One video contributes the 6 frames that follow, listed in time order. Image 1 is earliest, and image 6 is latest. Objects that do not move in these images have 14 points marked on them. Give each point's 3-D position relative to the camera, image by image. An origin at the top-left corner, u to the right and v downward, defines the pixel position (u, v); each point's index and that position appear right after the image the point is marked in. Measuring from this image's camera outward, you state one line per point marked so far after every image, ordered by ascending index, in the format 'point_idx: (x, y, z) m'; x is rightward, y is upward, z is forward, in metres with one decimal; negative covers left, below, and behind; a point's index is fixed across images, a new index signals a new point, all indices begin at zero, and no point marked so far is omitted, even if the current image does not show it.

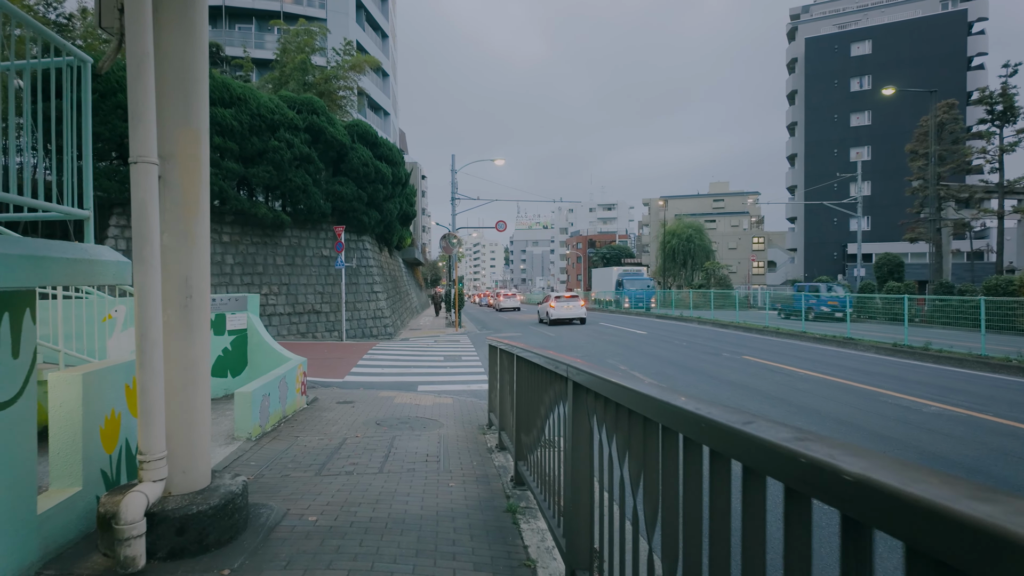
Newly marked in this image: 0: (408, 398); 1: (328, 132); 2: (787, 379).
0: (-1.6, -1.8, +9.4) m
1: (-5.9, +5.0, +18.9) m
2: (+5.2, -1.8, +11.2) m
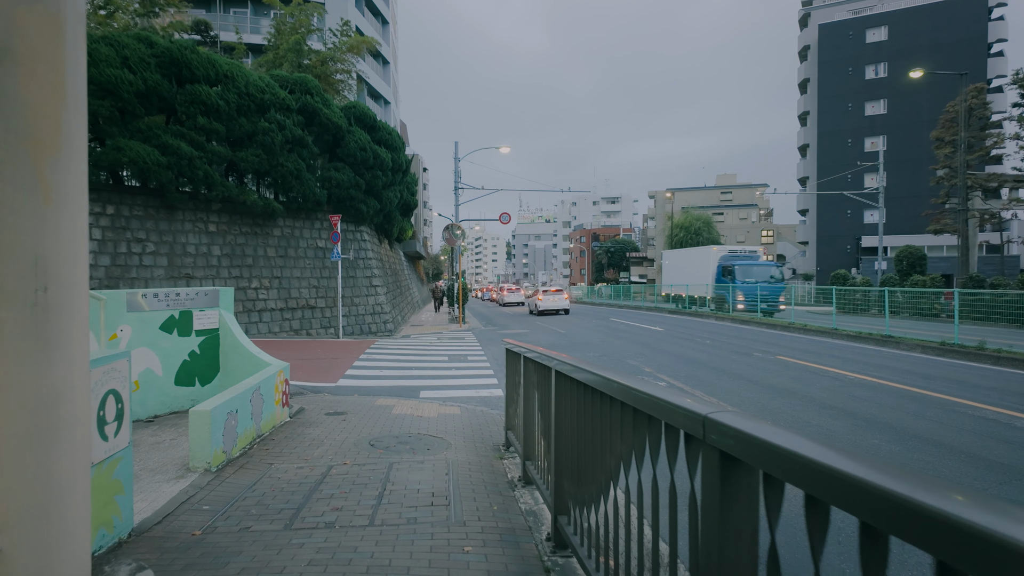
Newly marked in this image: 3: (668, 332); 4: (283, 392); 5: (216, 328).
0: (-1.4, -1.7, +8.1) m
1: (-5.7, +5.2, +17.6) m
2: (+5.5, -1.6, +10.0) m
3: (+4.8, -1.4, +18.2) m
4: (-2.6, -1.2, +6.8) m
5: (-3.5, -0.5, +7.0) m
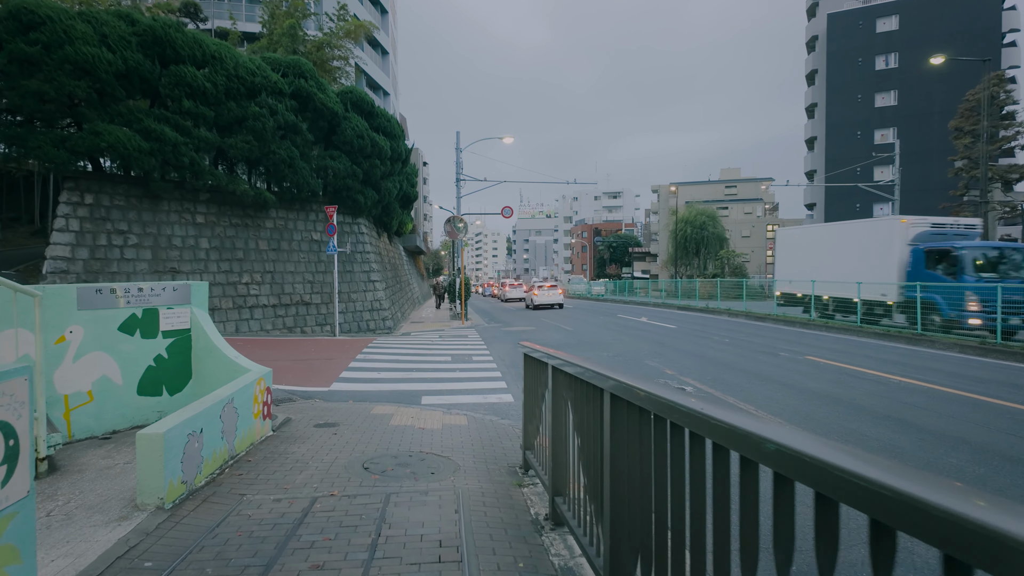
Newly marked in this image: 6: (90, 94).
0: (-1.3, -1.6, +7.2) m
1: (-5.5, +5.3, +16.6) m
2: (+5.6, -1.6, +9.1) m
3: (+5.0, -1.2, +17.3) m
4: (-2.5, -1.1, +5.9) m
5: (-3.4, -0.4, +6.1) m
6: (-8.9, +4.1, +12.4) m
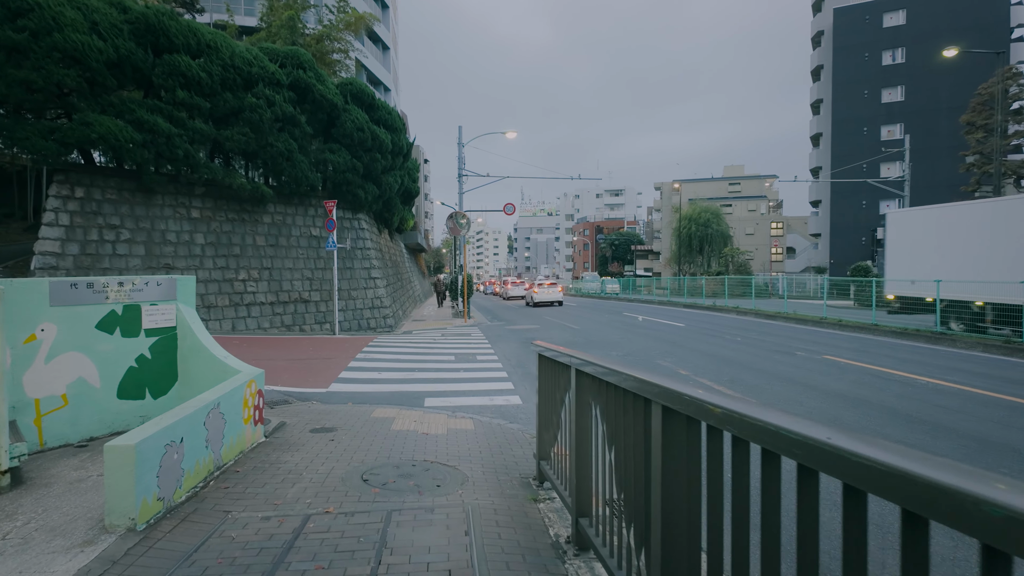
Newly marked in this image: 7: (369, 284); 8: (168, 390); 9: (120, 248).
0: (-1.1, -1.6, +6.8) m
1: (-5.4, +5.4, +16.2) m
2: (+5.8, -1.5, +8.6) m
3: (+5.1, -1.2, +16.8) m
4: (-2.4, -1.1, +5.4) m
5: (-3.2, -0.4, +5.6) m
6: (-8.8, +4.2, +12.0) m
7: (-4.5, +0.1, +18.5) m
8: (-3.3, -1.0, +5.6) m
9: (-8.7, +0.9, +13.1) m
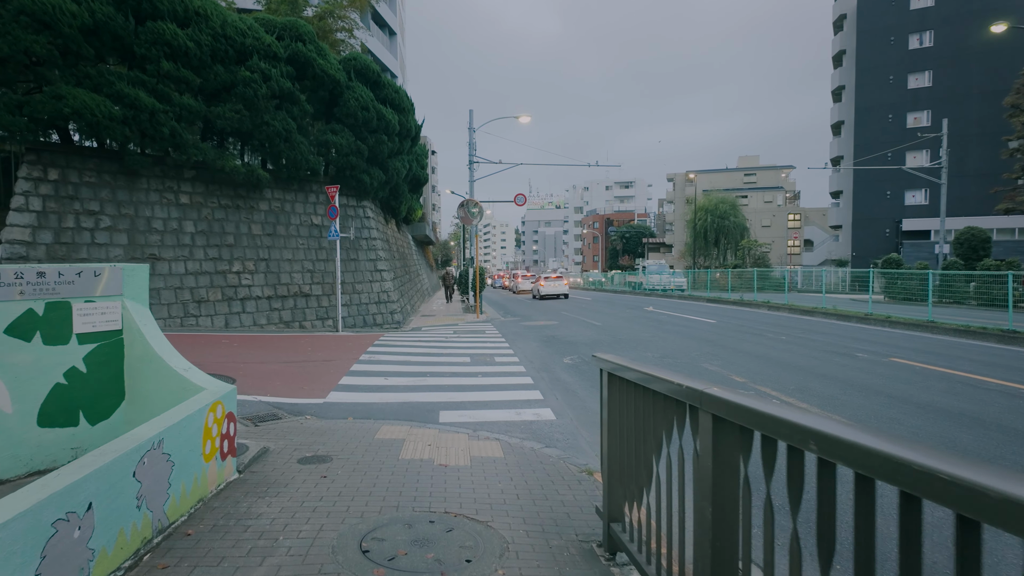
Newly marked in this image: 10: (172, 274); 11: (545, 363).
0: (-0.8, -1.5, +5.5) m
1: (-4.9, +5.6, +14.8) m
2: (+6.1, -1.4, +7.2) m
3: (+5.6, -1.0, +15.4) m
4: (-2.0, -1.0, +4.1) m
5: (-2.9, -0.3, +4.3) m
6: (-8.4, +4.3, +10.7) m
7: (-4.0, +0.3, +17.2) m
8: (-2.9, -0.9, +4.3) m
9: (-8.3, +1.0, +11.9) m
10: (-7.4, +0.3, +12.8) m
11: (+0.6, -1.3, +10.2) m
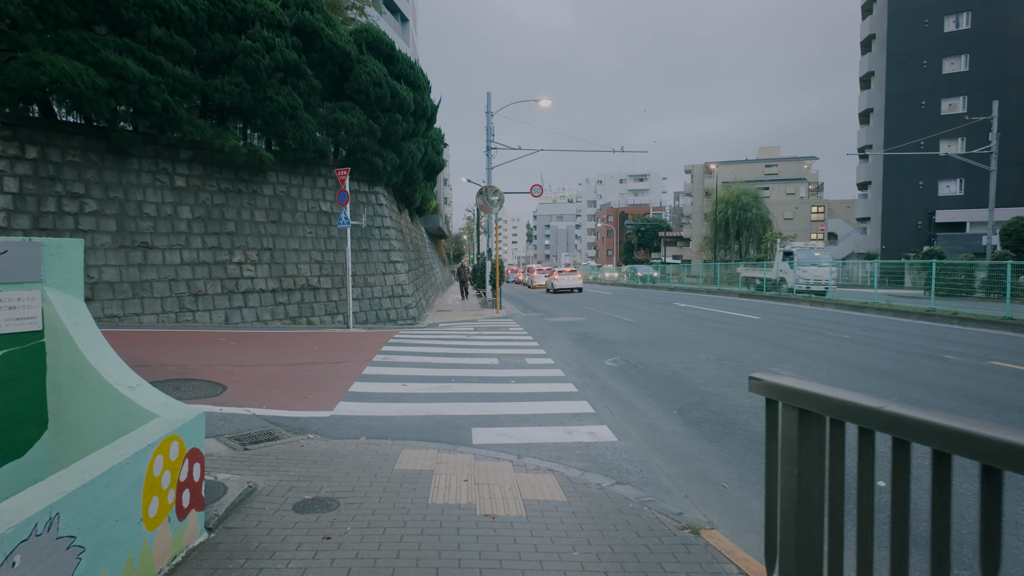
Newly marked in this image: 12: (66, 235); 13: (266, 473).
0: (-0.3, -1.4, +4.2) m
1: (-4.3, +5.8, +13.5) m
2: (+6.6, -1.3, +5.8) m
3: (+6.2, -0.8, +14.0) m
4: (-1.6, -0.9, +2.9) m
5: (-2.5, -0.2, +3.1) m
6: (-7.8, +4.4, +9.5) m
7: (-3.4, +0.5, +16.0) m
8: (-2.5, -0.8, +3.1) m
9: (-7.7, +1.2, +10.7) m
10: (-6.8, +0.5, +11.6) m
11: (+1.1, -1.2, +8.9) m
12: (-7.9, +0.9, +10.5) m
13: (-1.8, -1.3, +4.3) m
